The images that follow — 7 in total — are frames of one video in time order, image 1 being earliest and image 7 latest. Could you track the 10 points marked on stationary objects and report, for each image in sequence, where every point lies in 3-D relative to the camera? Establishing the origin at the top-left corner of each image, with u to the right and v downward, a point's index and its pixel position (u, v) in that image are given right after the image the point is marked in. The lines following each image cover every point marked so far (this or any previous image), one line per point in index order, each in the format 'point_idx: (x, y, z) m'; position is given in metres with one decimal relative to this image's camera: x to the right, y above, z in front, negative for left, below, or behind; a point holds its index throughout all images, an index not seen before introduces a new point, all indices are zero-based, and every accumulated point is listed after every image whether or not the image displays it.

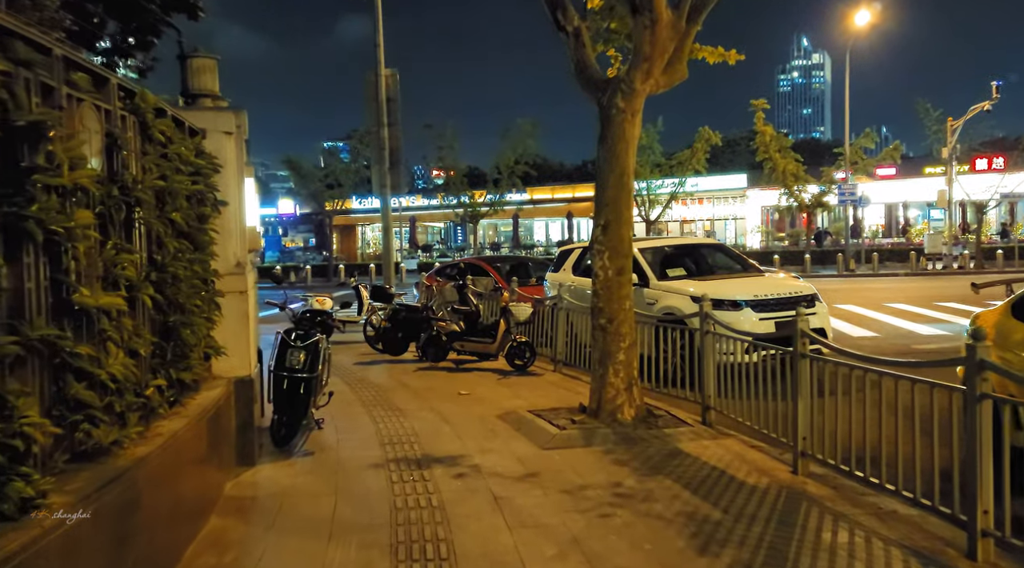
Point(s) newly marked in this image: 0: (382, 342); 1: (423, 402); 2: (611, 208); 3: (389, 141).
0: (-1.9, -0.9, +12.6) m
1: (-0.9, -1.3, +9.1) m
2: (+0.9, +0.7, +7.8) m
3: (-2.3, +2.6, +15.5) m
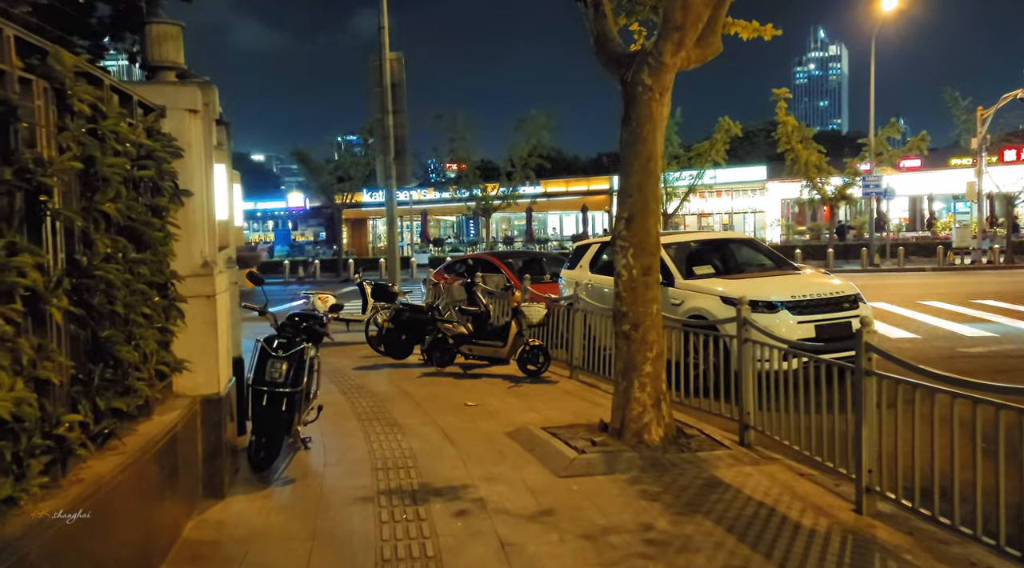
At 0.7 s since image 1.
0: (-1.8, -0.8, +11.7) m
1: (-0.8, -1.3, +8.2) m
2: (+1.0, +0.7, +6.9) m
3: (-2.0, +2.7, +14.6) m
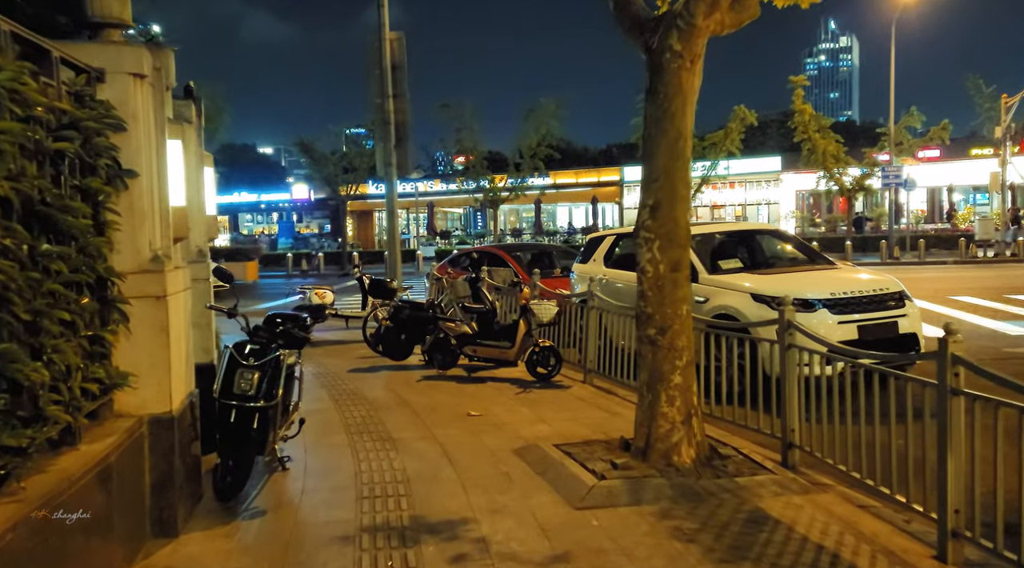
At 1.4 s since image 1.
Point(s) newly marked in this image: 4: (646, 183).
0: (-1.7, -0.8, +10.8) m
1: (-0.8, -1.2, +7.3) m
2: (+1.0, +0.7, +5.9) m
3: (-1.9, +2.7, +13.7) m
4: (+0.9, +0.7, +6.0) m
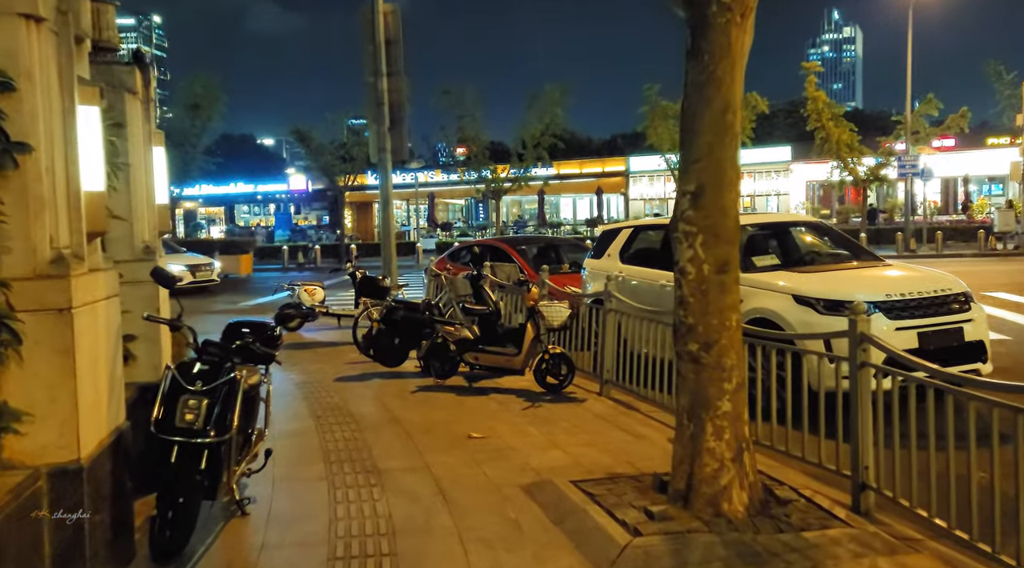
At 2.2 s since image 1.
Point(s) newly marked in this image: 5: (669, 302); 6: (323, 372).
0: (-1.6, -0.8, +9.8) m
1: (-0.7, -1.2, +6.2) m
2: (+1.1, +0.7, +4.8) m
3: (-1.8, +2.8, +12.6) m
4: (+1.0, +0.7, +4.9) m
5: (+1.7, -0.2, +9.2) m
6: (-2.2, -1.0, +10.0) m
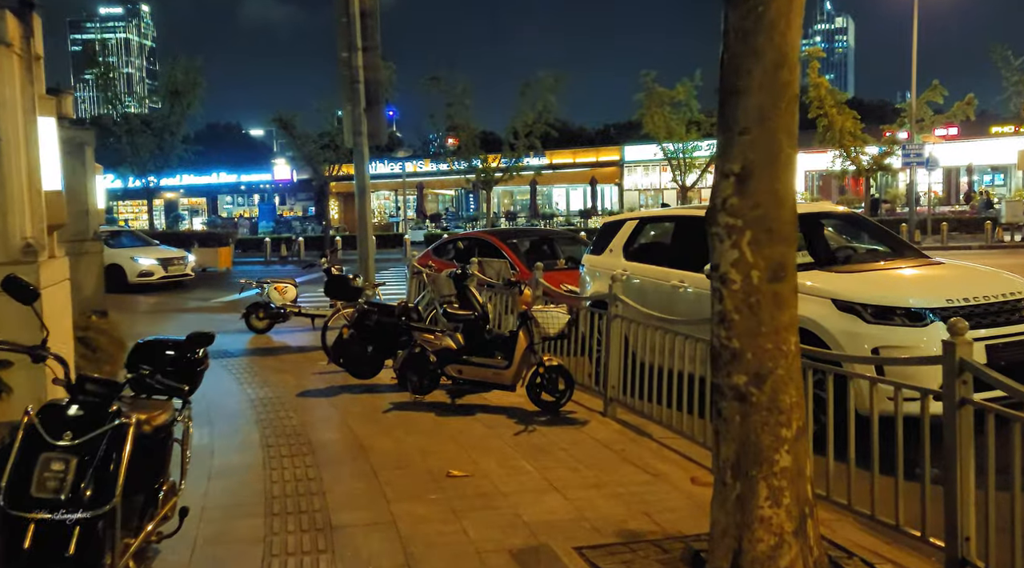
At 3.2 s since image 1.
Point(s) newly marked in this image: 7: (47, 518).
0: (-1.7, -0.8, +8.6) m
1: (-0.8, -1.3, +5.0) m
2: (+1.0, +0.6, +3.6) m
3: (-2.0, +2.8, +11.3) m
4: (+0.9, +0.6, +3.7) m
5: (+1.6, -0.2, +8.0) m
6: (-2.3, -1.0, +8.7) m
7: (-1.7, -0.9, +3.1) m
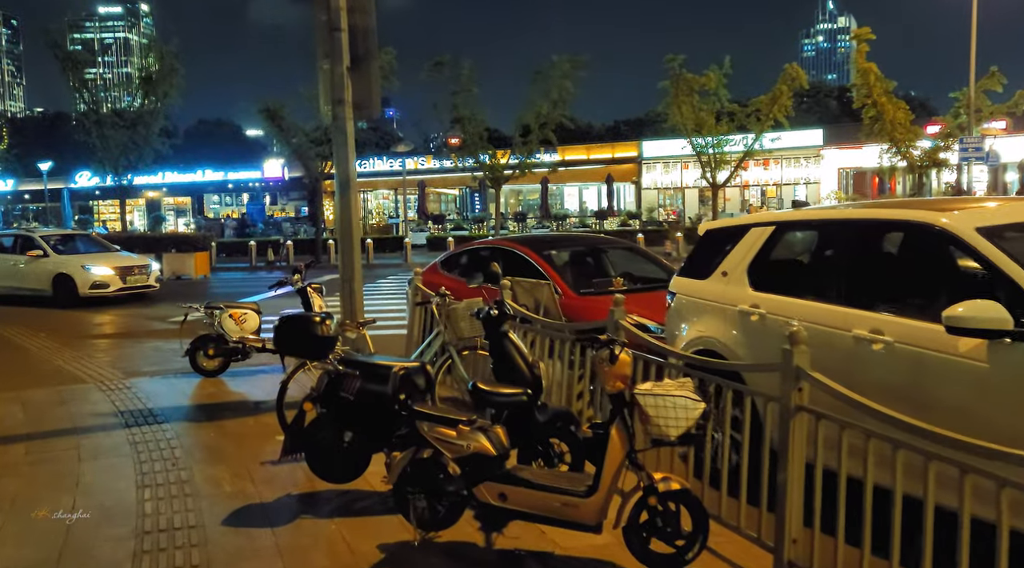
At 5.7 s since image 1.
0: (-1.3, -1.0, +5.3) m
1: (-0.4, -1.6, +1.7) m
2: (+1.5, +0.3, +0.4) m
3: (-1.6, +2.5, +8.1) m
4: (+1.4, +0.4, +0.4) m
5: (+2.0, -0.5, +4.7) m
6: (-1.9, -1.3, +5.4) m
7: (-1.3, -1.1, -0.2) m
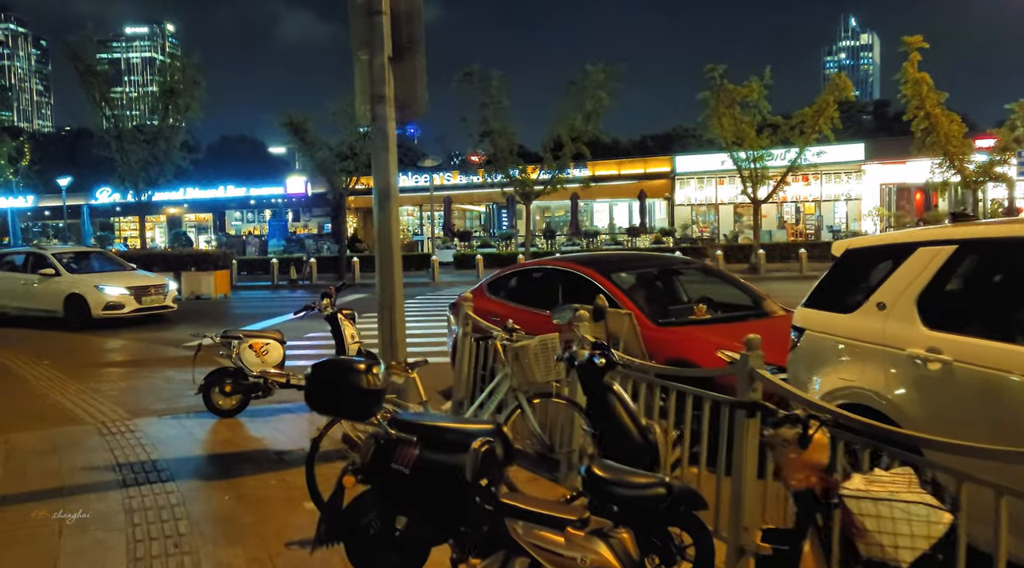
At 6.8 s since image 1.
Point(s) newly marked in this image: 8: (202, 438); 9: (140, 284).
0: (-0.8, -1.2, +4.0) m
1: (+0.1, -1.7, +0.4) m
2: (+1.9, +0.3, -1.0) m
3: (-1.0, +2.3, +6.8) m
4: (+1.8, +0.3, -0.9) m
5: (+2.5, -0.7, +3.4) m
6: (-1.4, -1.5, +4.2) m
7: (-0.9, -1.2, -1.5) m
8: (-2.7, -1.4, +7.5) m
9: (-7.8, 0.0, +17.8) m
